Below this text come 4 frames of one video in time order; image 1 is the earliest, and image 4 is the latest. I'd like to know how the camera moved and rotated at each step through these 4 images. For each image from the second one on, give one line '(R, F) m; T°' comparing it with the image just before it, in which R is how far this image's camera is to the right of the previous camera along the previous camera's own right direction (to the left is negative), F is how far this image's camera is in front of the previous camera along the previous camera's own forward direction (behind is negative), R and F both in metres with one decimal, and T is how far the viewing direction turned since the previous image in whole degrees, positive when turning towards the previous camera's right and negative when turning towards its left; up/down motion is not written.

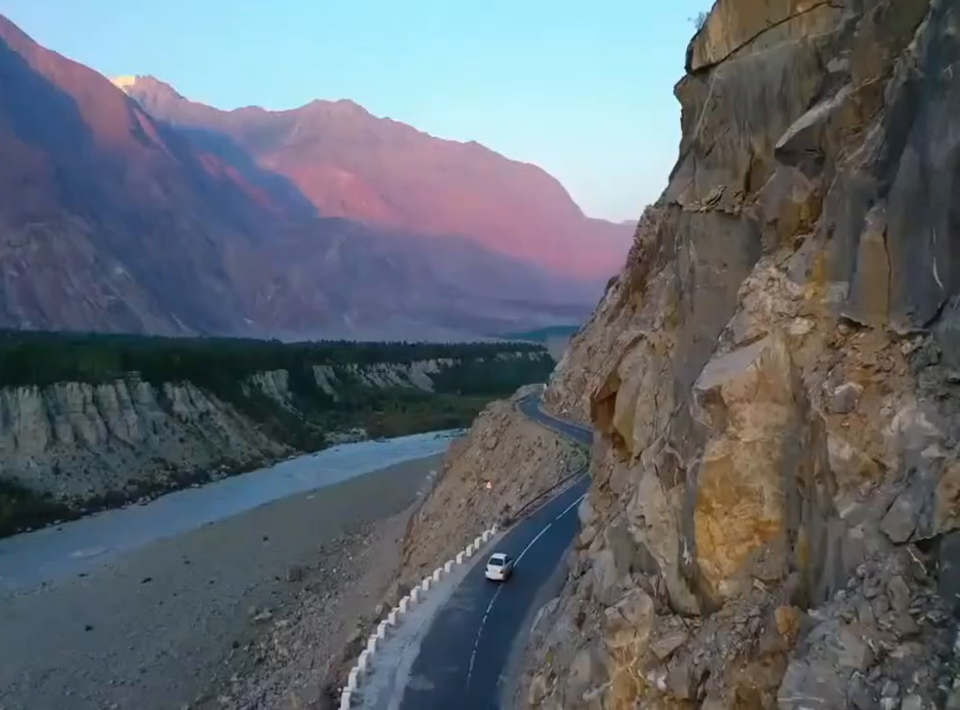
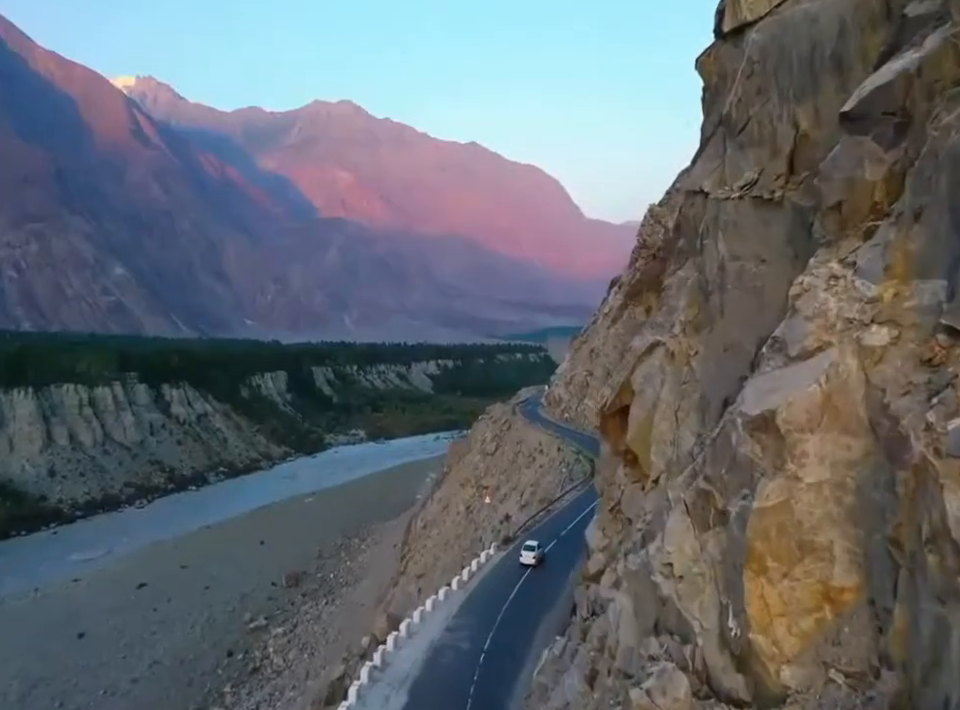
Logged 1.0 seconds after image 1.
(0.0, +1.0) m; 0°
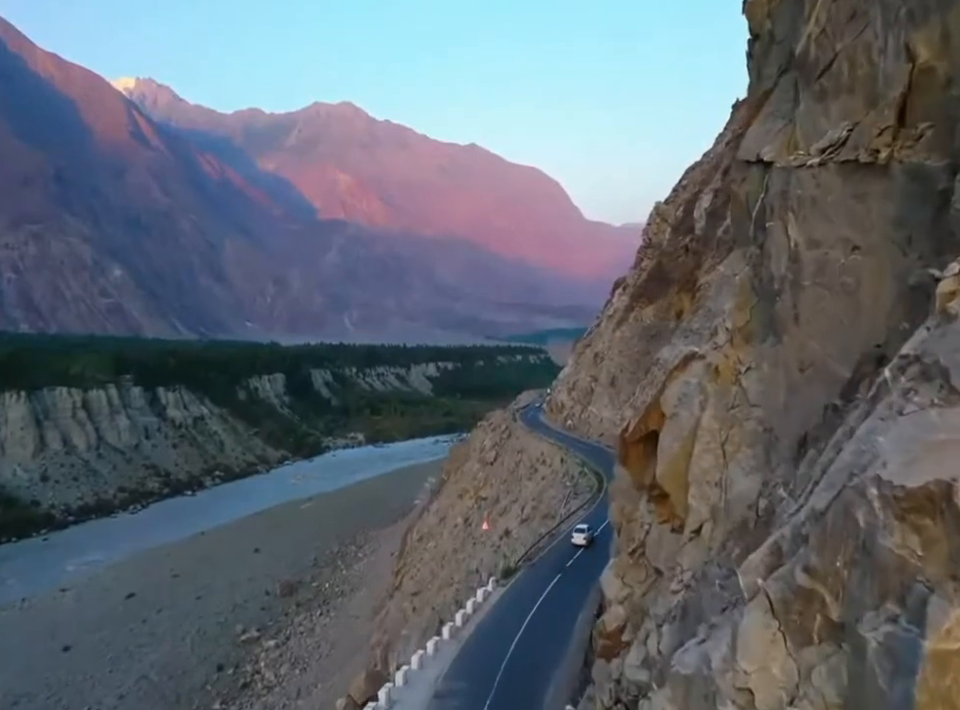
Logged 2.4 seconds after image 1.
(0.0, +1.5) m; 0°
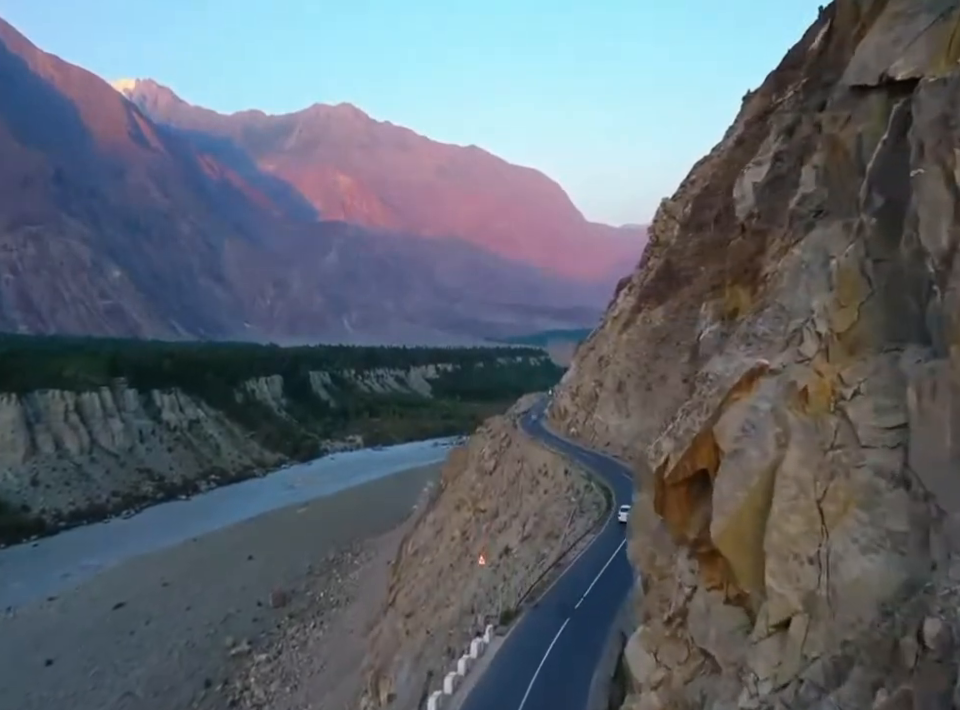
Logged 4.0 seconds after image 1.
(+0.1, +1.7) m; 0°
